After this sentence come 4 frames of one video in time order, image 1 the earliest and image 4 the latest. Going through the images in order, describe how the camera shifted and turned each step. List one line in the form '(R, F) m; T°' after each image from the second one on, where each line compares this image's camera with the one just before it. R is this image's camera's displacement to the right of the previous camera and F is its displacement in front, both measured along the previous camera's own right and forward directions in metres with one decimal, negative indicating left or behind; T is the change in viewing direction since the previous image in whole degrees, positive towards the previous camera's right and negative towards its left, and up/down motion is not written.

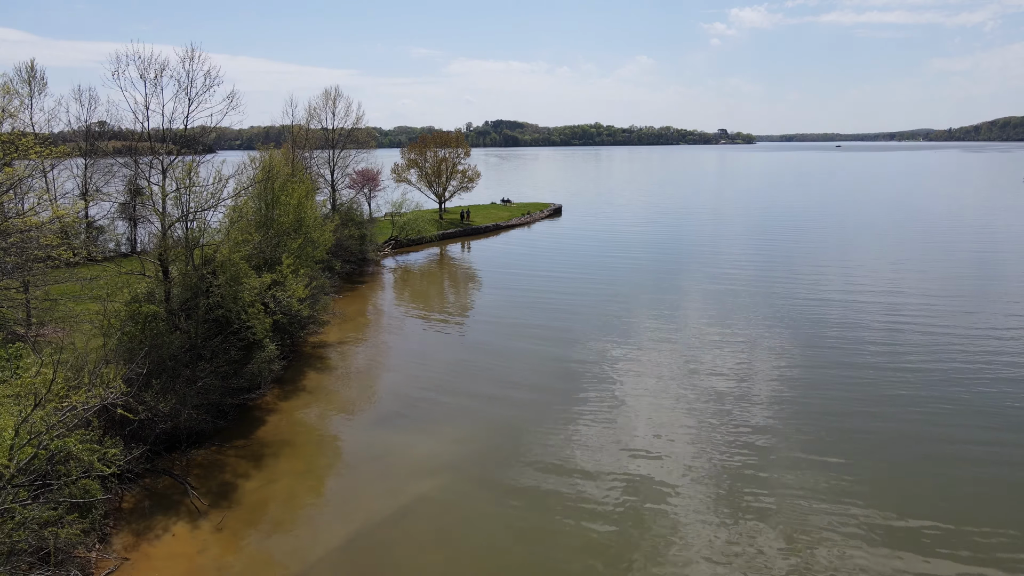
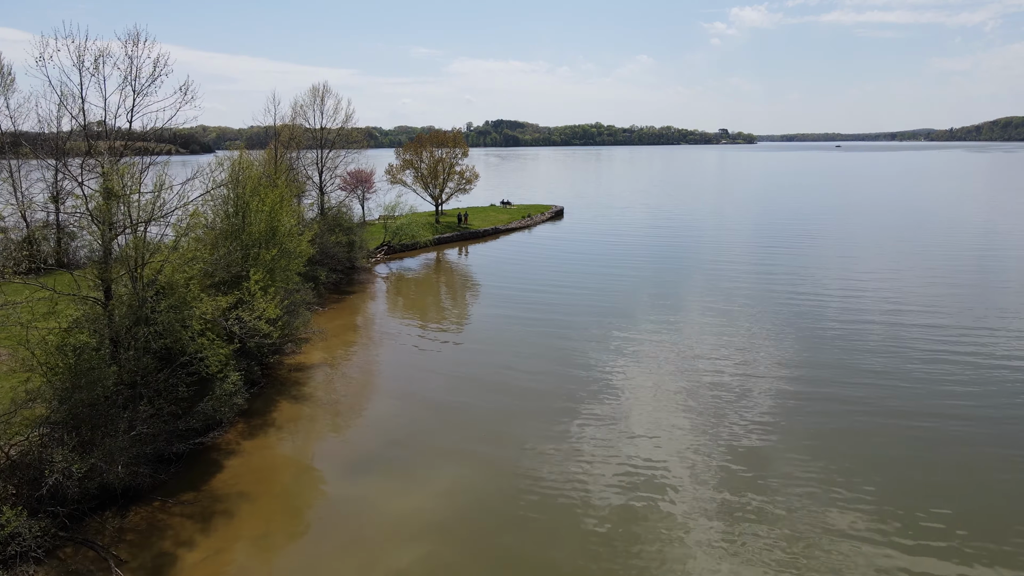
(0.0, +1.1) m; 0°
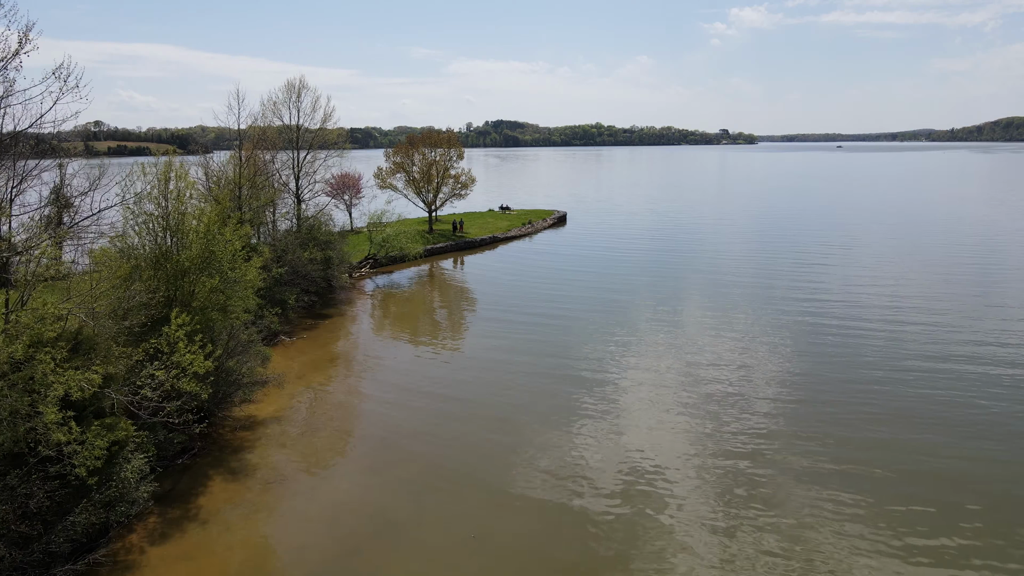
(0.0, +1.8) m; 0°
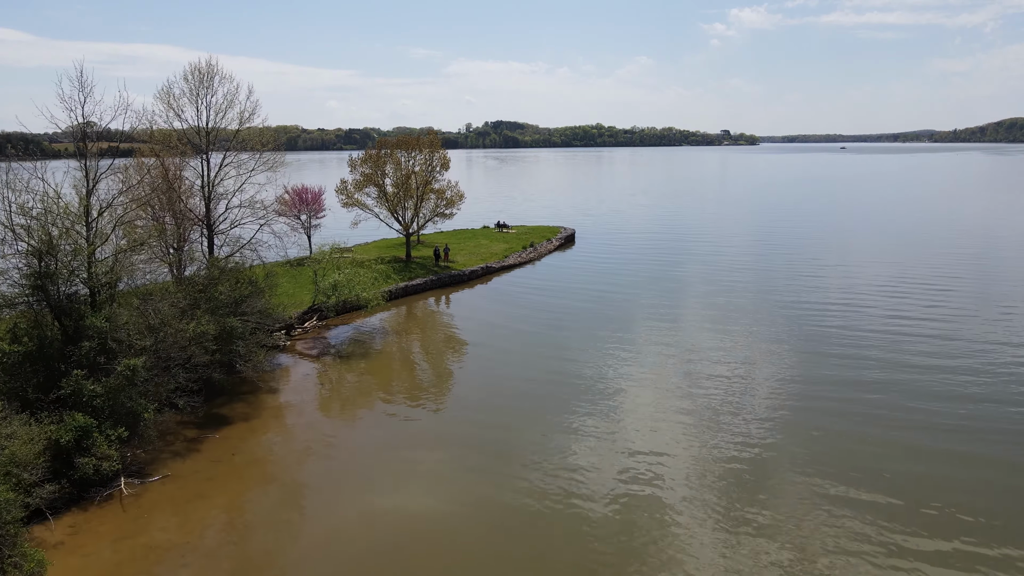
(0.0, +4.4) m; 0°
